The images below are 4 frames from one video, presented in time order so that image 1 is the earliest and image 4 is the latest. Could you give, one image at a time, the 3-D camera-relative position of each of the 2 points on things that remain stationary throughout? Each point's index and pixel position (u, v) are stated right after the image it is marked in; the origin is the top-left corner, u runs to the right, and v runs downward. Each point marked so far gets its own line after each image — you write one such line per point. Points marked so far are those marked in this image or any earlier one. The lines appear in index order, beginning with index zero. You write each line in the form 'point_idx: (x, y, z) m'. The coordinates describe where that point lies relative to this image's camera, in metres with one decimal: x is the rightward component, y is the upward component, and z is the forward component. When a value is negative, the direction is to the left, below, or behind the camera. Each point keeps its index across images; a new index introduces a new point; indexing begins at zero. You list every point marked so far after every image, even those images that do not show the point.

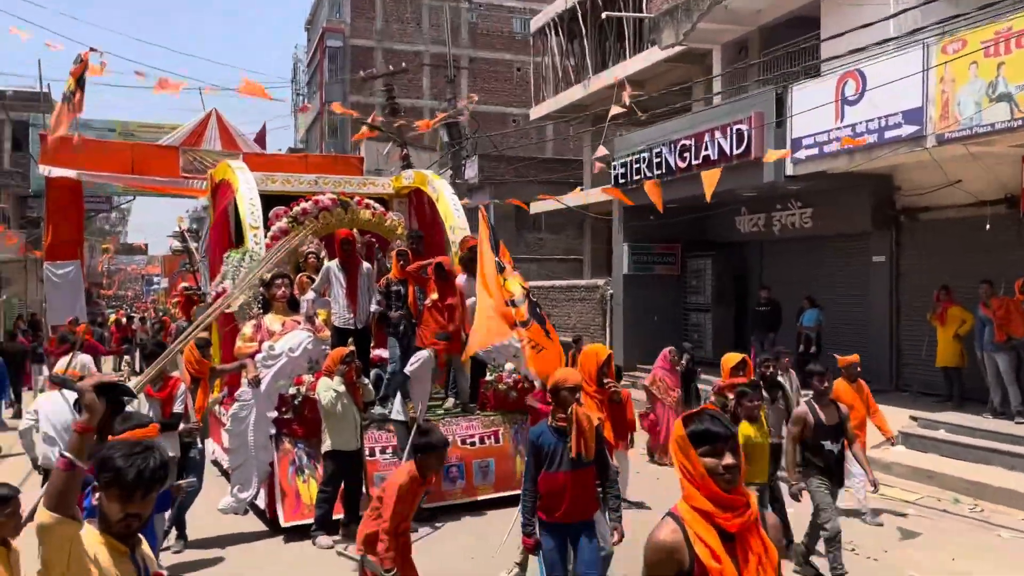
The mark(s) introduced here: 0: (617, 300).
0: (+2.2, -0.2, +17.0) m
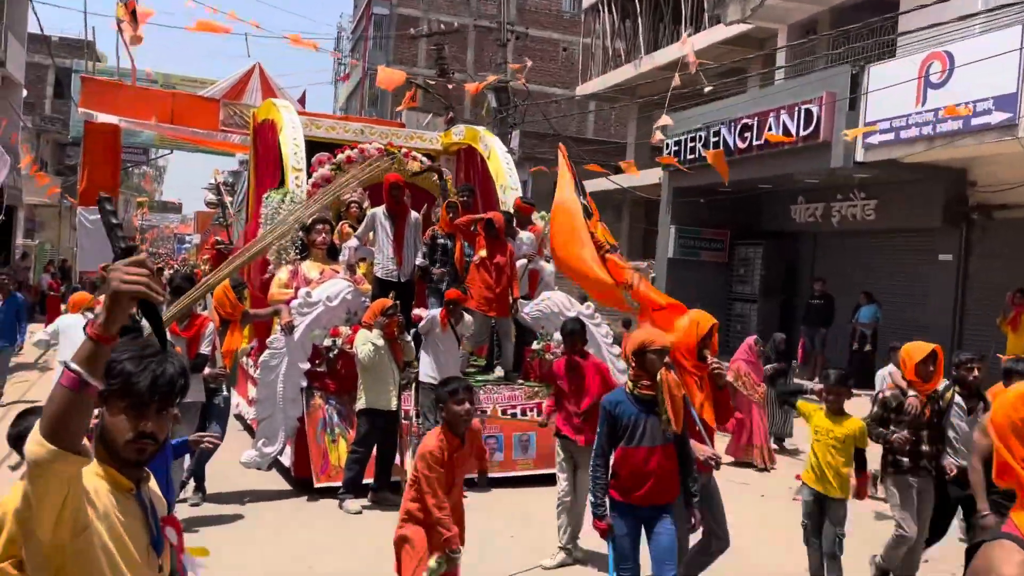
0: (+2.9, +0.1, +16.3) m
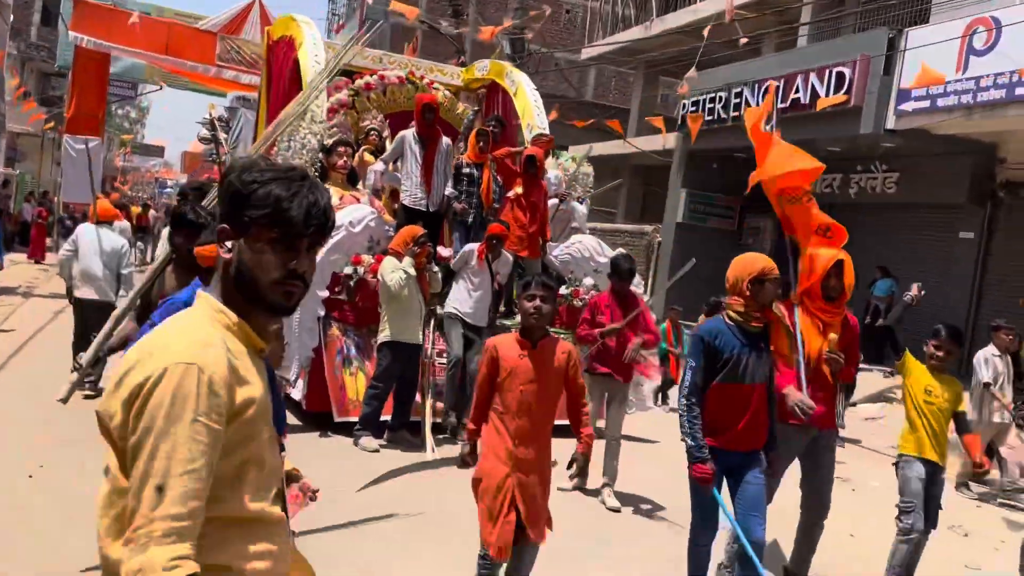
0: (+2.9, +0.8, +16.0) m
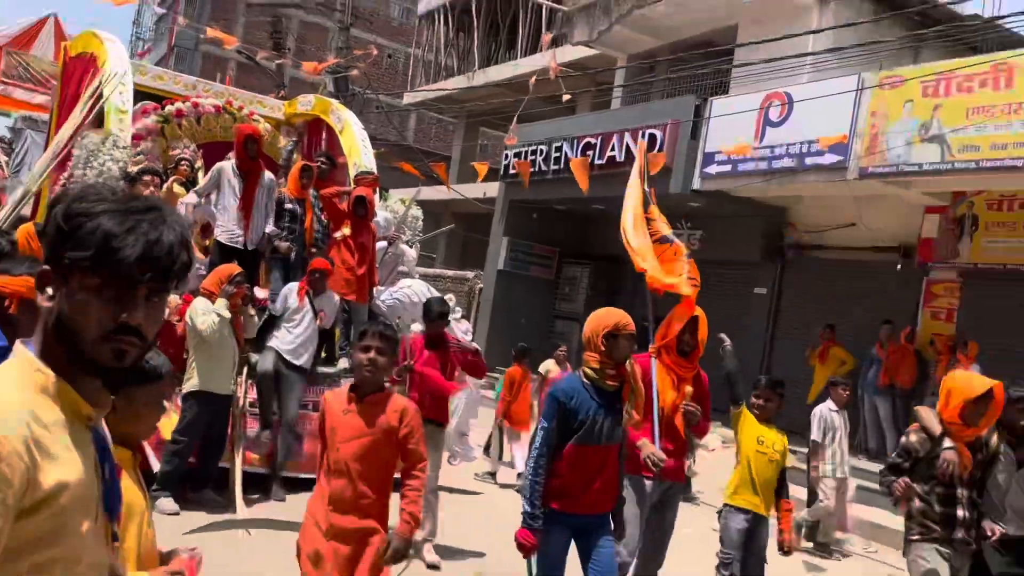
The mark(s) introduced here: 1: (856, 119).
0: (-0.5, -0.1, +16.0) m
1: (+4.1, +2.0, +9.9) m
